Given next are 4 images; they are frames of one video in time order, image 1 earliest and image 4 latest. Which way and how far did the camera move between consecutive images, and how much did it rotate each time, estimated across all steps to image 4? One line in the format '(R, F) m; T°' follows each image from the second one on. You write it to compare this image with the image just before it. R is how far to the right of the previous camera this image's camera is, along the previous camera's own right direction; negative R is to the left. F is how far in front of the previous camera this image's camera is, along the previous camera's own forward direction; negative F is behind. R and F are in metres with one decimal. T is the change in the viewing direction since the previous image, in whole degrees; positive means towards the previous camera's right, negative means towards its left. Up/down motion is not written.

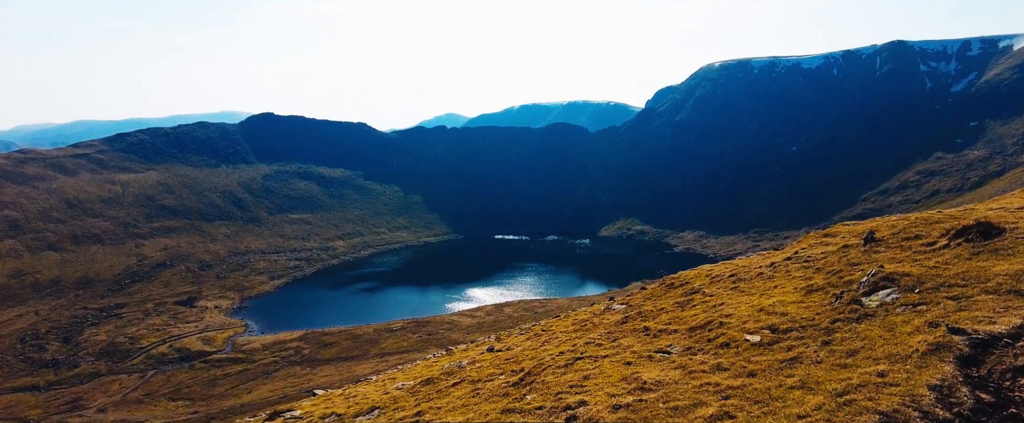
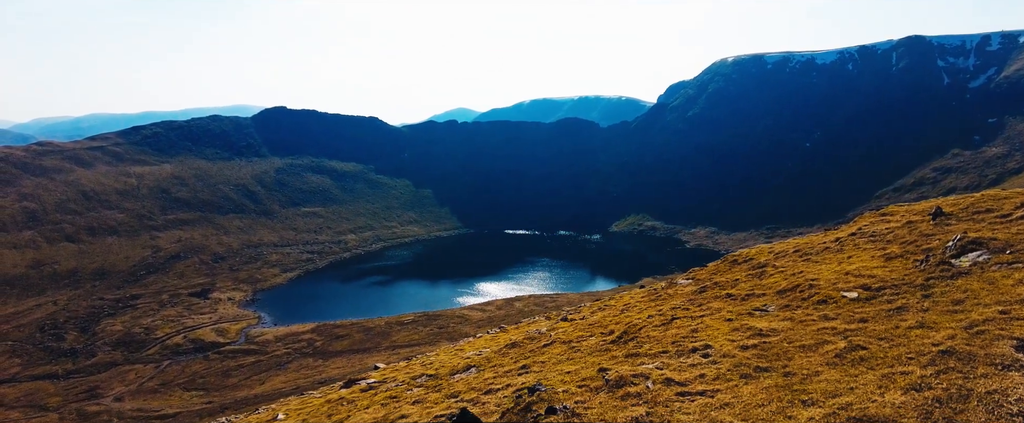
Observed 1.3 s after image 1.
(0.0, -0.5) m; -1°
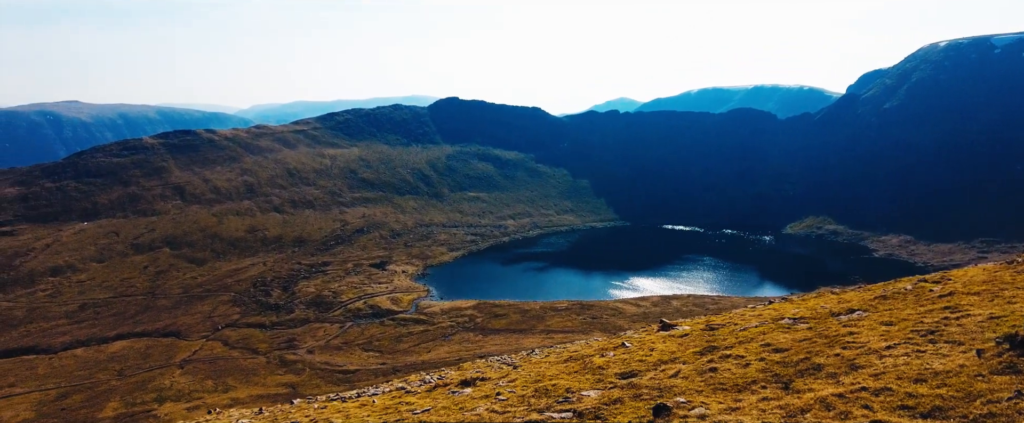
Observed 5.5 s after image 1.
(-0.3, -3.0) m; -14°
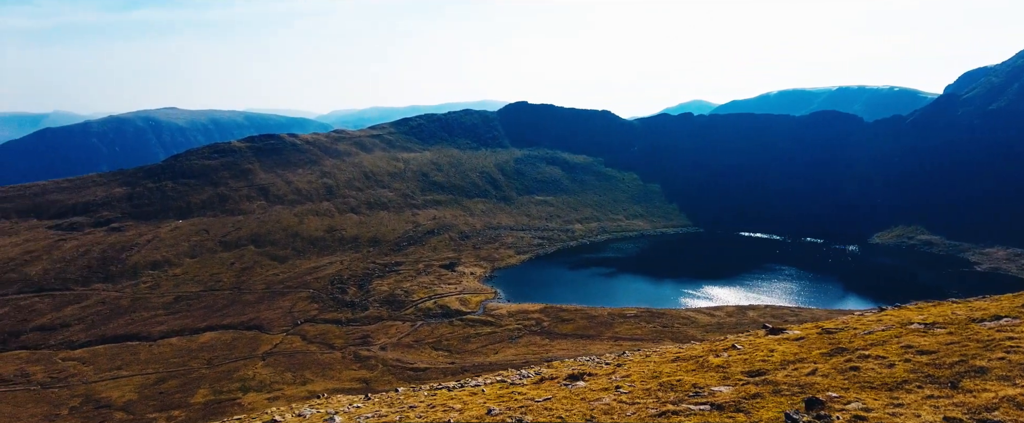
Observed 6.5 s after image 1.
(-0.1, -0.9) m; -6°
